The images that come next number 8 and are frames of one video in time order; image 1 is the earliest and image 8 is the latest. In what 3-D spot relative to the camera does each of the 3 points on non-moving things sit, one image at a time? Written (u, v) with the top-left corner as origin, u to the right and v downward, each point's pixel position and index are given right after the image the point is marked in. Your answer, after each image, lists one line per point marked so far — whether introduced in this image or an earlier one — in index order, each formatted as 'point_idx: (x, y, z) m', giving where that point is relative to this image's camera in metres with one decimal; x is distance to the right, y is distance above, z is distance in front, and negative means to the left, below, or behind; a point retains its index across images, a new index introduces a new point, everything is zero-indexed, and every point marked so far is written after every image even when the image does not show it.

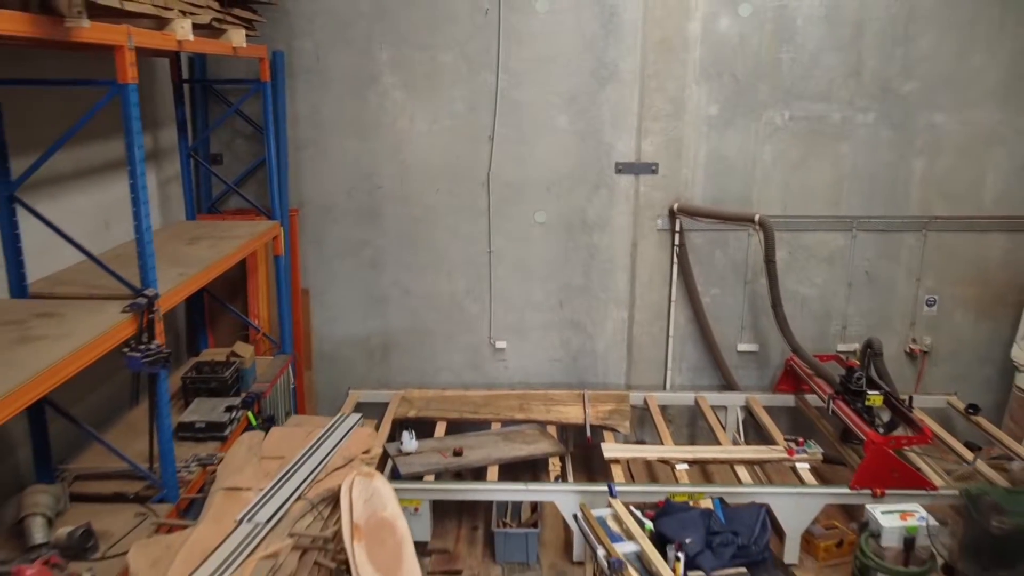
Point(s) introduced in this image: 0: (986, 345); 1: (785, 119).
0: (+2.7, -0.3, +4.8) m
1: (+1.4, +0.9, +4.5) m
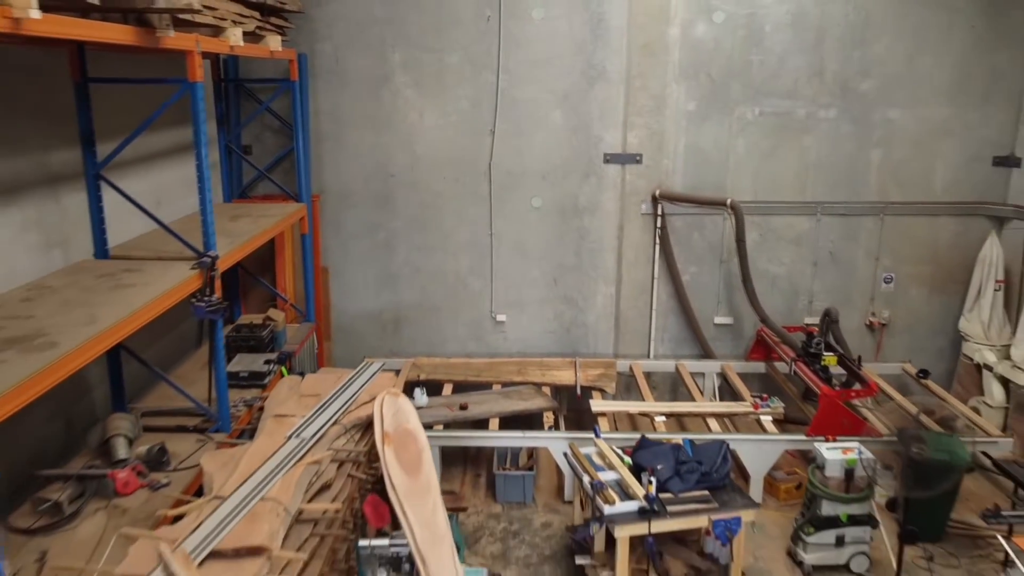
0: (+2.7, -0.2, +5.4) m
1: (+1.4, +1.0, +5.0) m
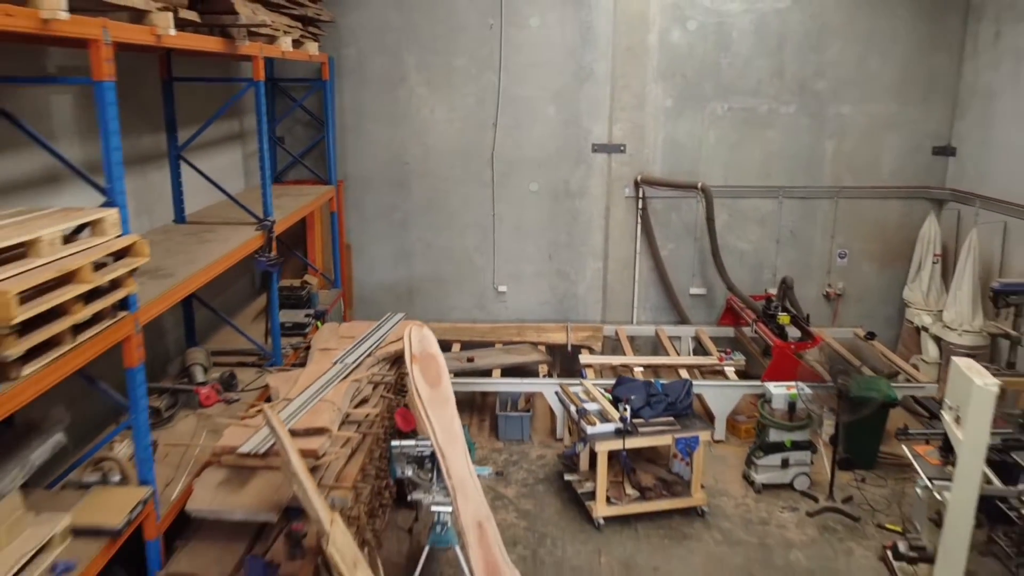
0: (+2.7, 0.0, +6.1) m
1: (+1.4, +1.2, +5.8) m
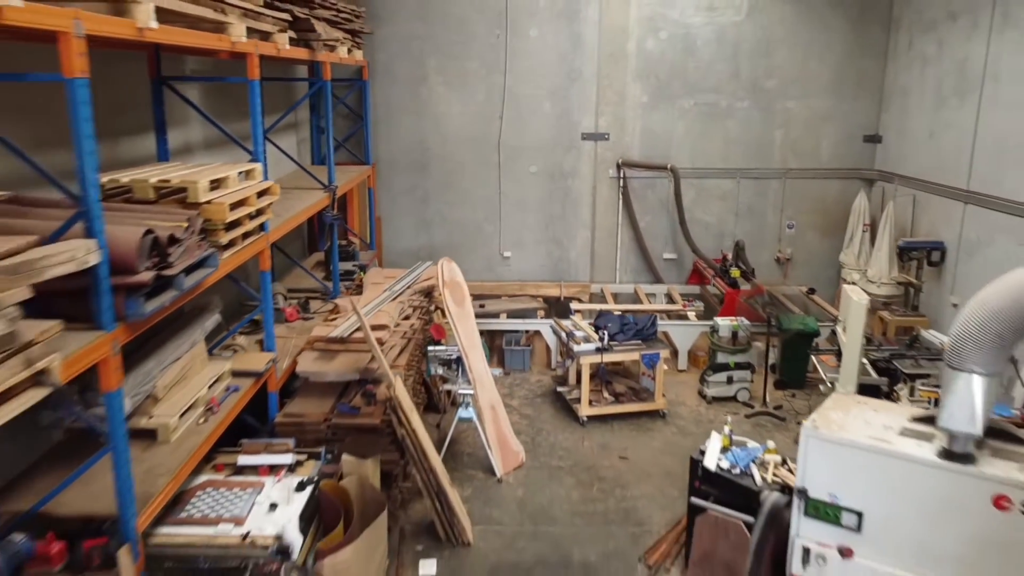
0: (+2.7, +0.3, +7.3) m
1: (+1.4, +1.5, +7.0) m
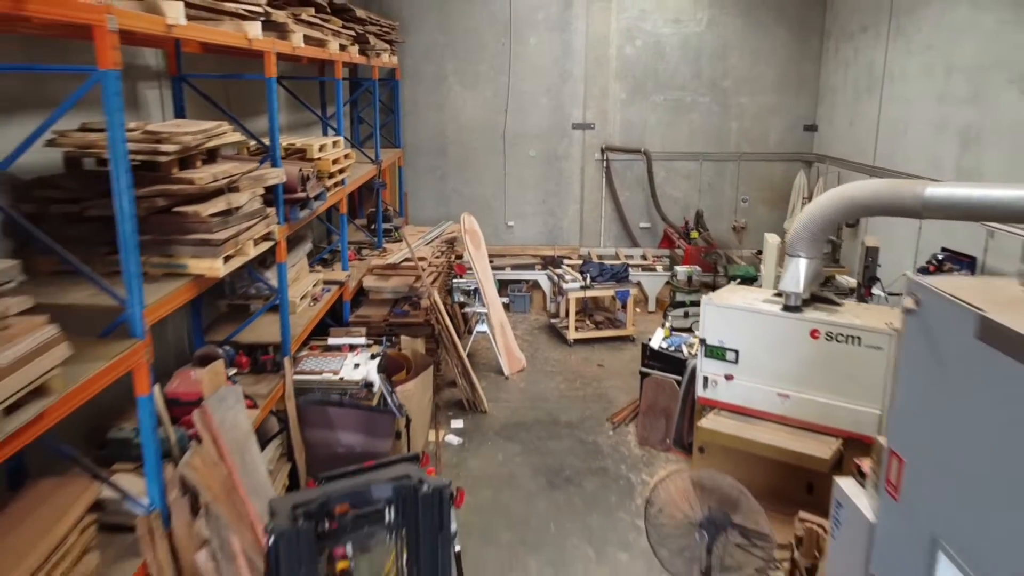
0: (+2.7, +0.7, +8.9) m
1: (+1.5, +1.9, +8.5) m
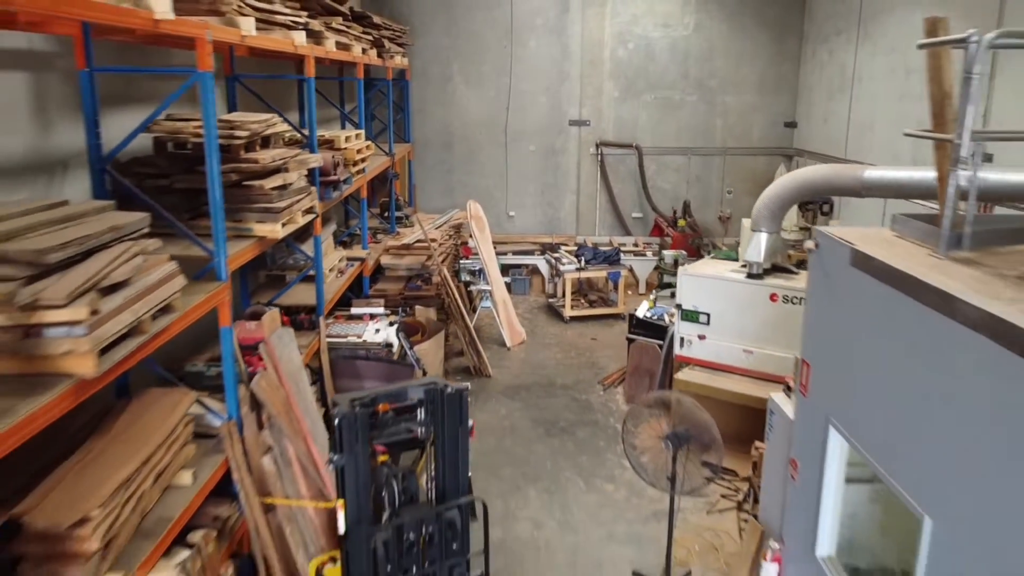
0: (+2.7, +0.8, +9.5) m
1: (+1.5, +2.0, +9.2) m
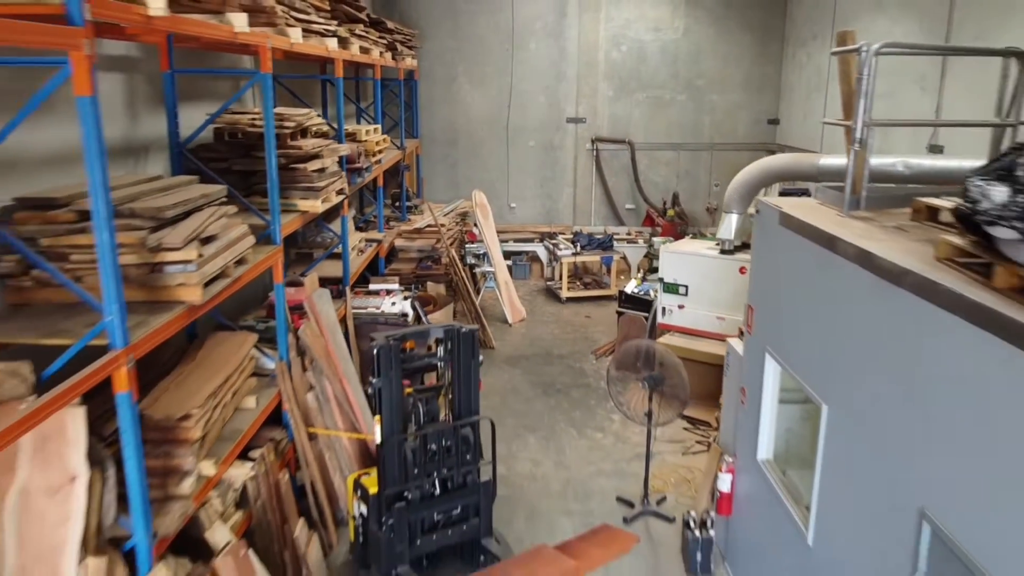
0: (+2.7, +1.0, +10.2) m
1: (+1.5, +2.2, +9.8) m
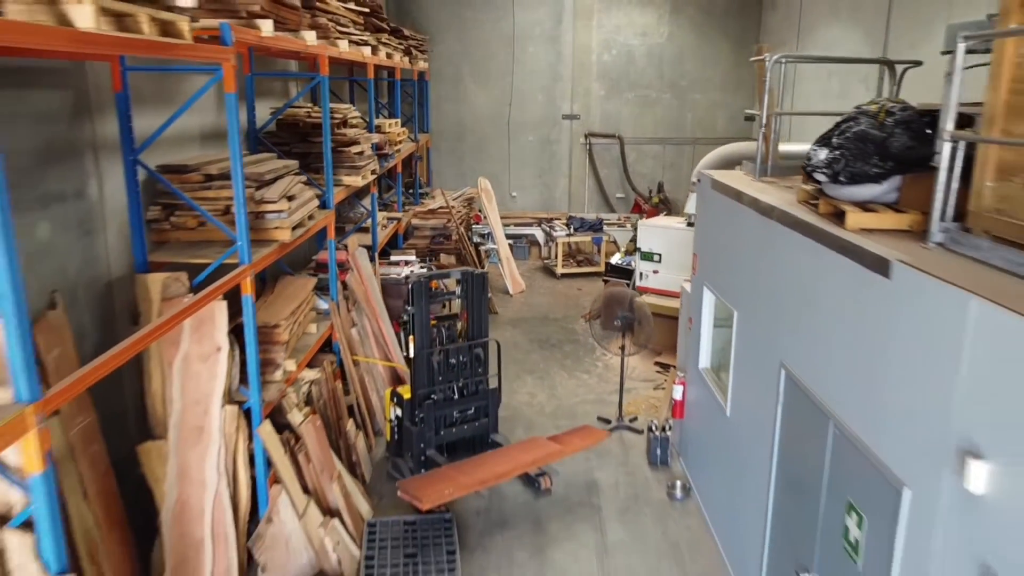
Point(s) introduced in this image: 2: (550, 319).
0: (+2.7, +1.2, +11.2) m
1: (+1.5, +2.4, +10.9) m
2: (+0.3, -0.3, +7.6) m
